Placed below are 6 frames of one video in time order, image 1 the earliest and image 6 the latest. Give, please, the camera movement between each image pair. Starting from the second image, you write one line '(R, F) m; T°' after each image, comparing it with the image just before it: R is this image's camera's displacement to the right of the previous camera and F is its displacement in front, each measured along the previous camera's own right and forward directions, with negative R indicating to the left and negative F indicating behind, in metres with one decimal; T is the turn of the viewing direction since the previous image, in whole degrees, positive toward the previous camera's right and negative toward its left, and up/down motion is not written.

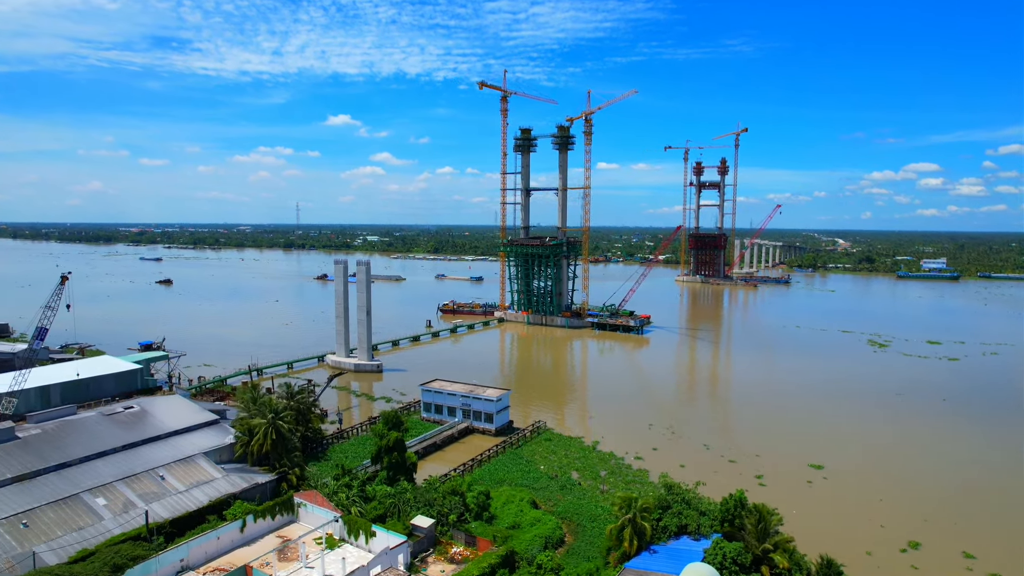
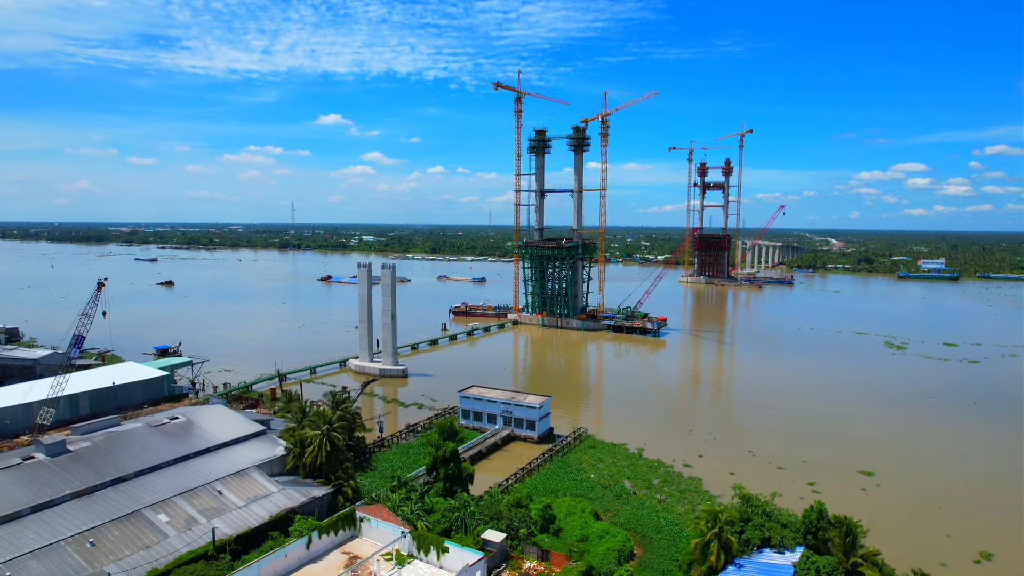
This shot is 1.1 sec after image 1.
(-2.0, +0.3) m; +1°
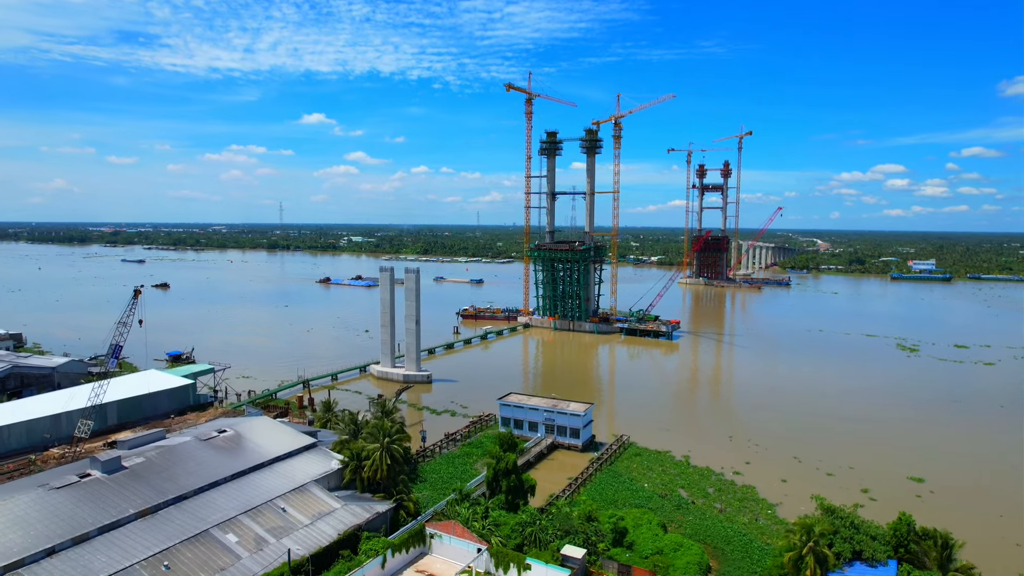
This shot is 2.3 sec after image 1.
(-2.3, +0.4) m; +1°
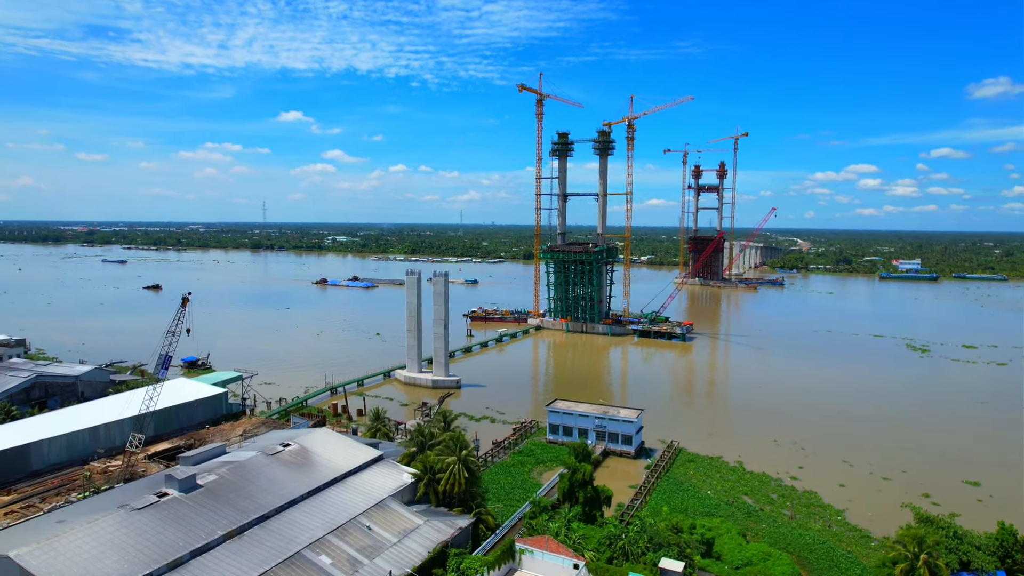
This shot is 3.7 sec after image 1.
(-2.8, +0.4) m; +2°
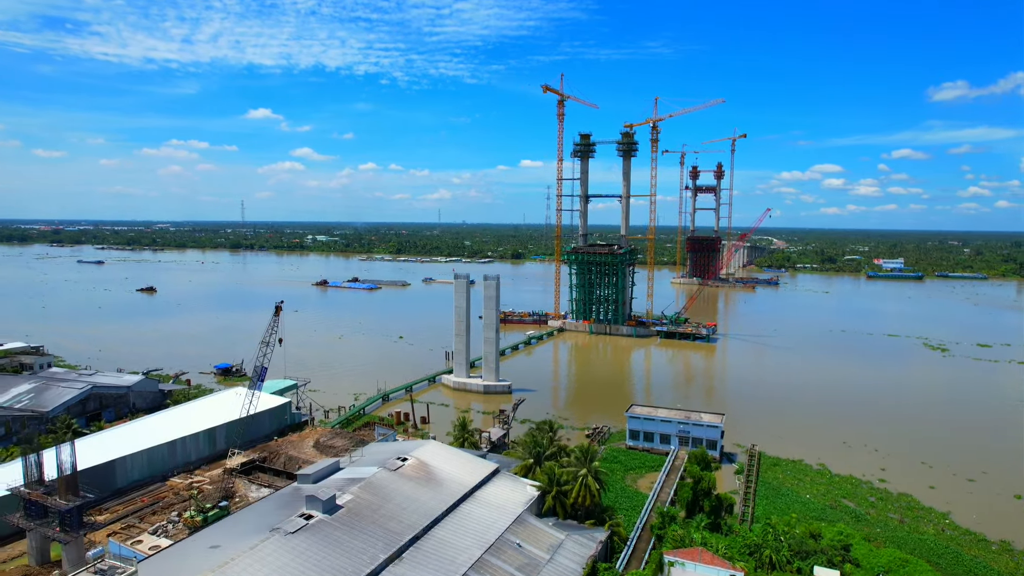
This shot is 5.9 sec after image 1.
(-4.3, +0.5) m; +3°
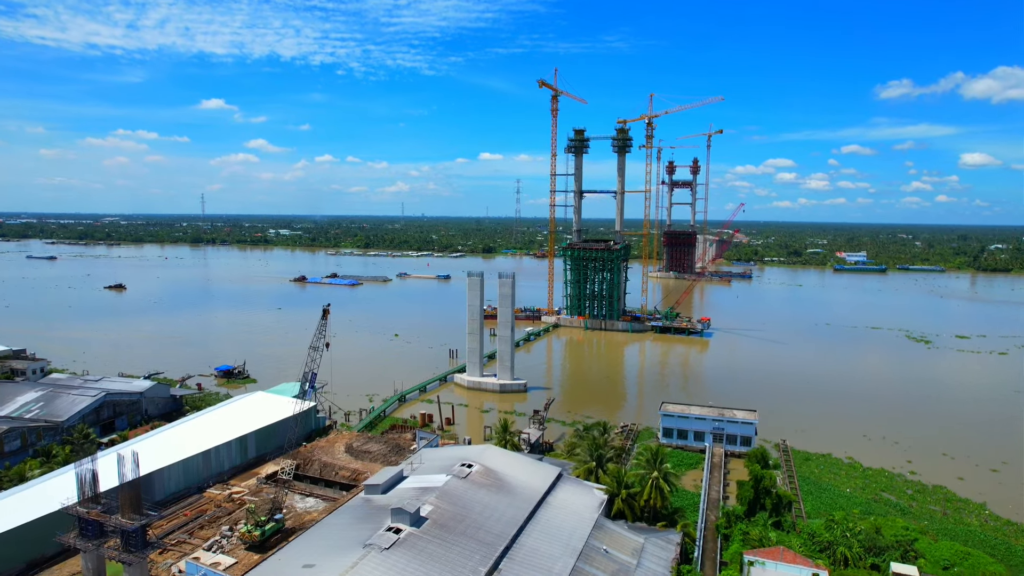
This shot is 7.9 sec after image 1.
(-2.9, +0.4) m; +4°
